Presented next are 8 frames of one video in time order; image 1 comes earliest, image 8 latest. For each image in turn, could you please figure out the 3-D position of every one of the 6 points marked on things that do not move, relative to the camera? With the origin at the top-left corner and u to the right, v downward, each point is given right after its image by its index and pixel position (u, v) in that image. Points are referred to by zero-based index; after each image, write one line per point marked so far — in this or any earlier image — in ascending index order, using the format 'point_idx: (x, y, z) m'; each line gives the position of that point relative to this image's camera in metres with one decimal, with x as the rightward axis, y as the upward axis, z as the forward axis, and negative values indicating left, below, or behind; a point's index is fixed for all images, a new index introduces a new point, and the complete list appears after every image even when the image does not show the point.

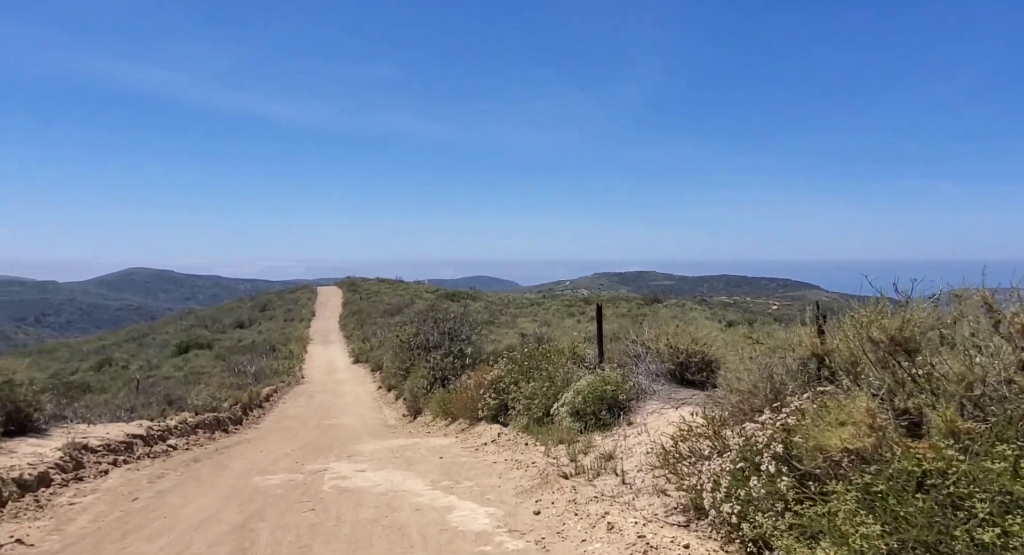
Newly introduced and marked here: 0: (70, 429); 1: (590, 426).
0: (-6.9, -2.4, +12.5) m
1: (+1.0, -1.8, +9.7) m
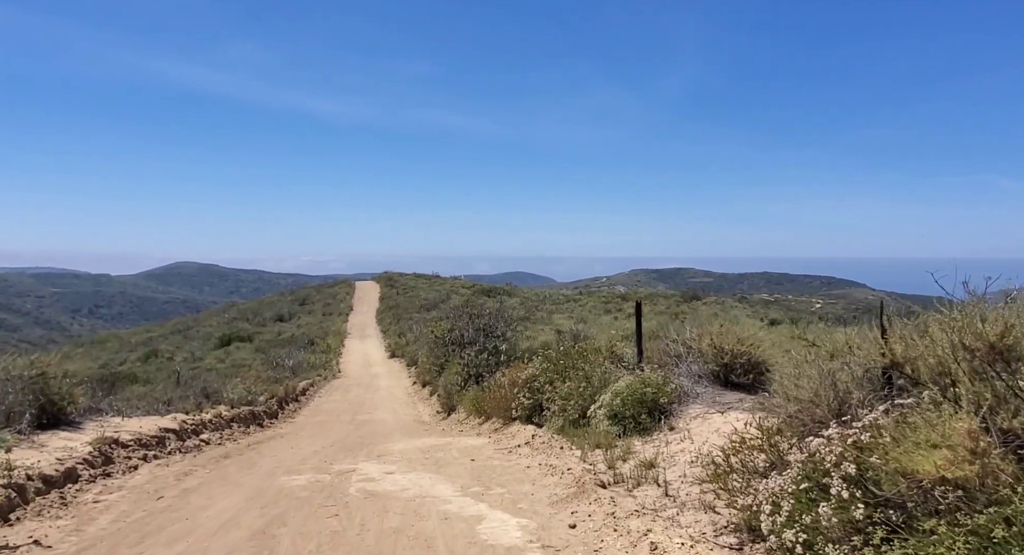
0: (-6.4, -2.3, +12.4) m
1: (+1.4, -1.8, +9.2) m
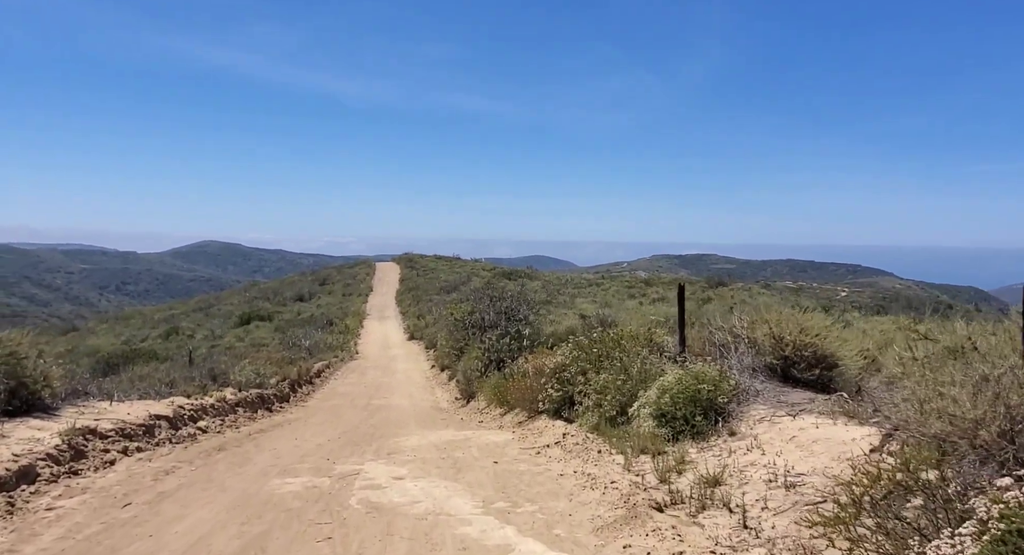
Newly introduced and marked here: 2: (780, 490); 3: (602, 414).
0: (-6.0, -1.8, +11.2) m
1: (+1.7, -1.6, +7.9) m
2: (+1.9, -1.5, +5.5) m
3: (+1.1, -1.7, +10.0) m
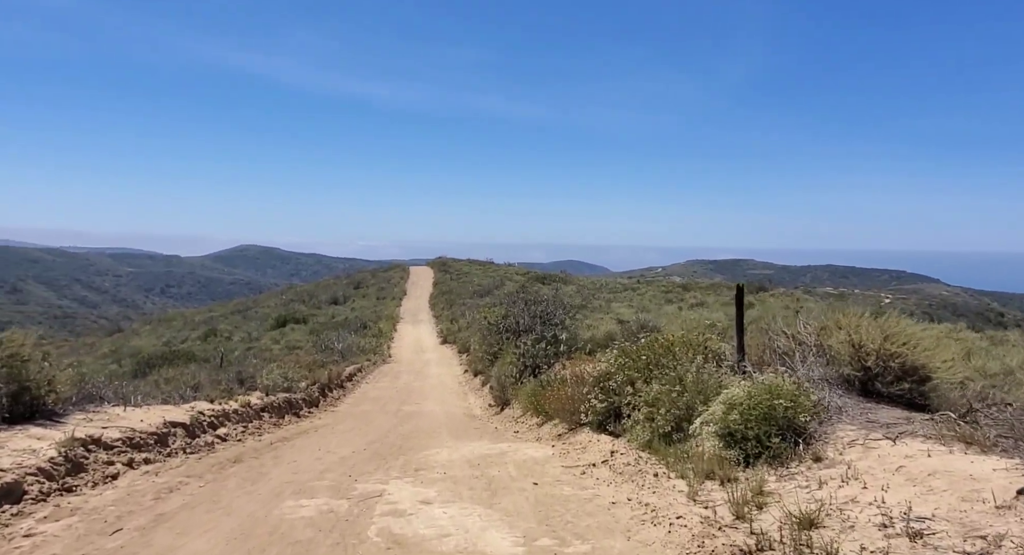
0: (-5.5, -1.8, +10.4) m
1: (+2.1, -1.5, +6.8) m
2: (+2.1, -1.4, +4.4) m
3: (+1.6, -1.7, +8.9) m
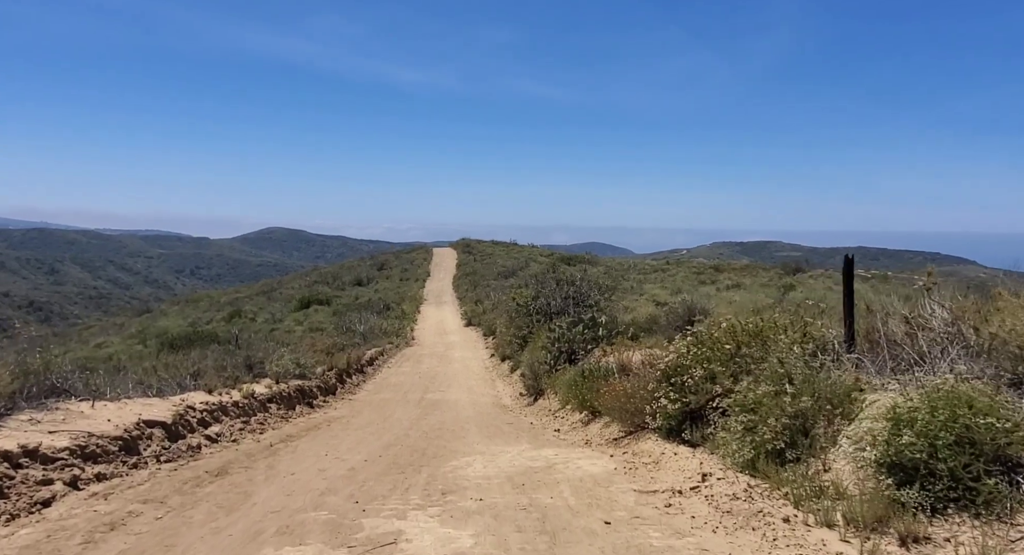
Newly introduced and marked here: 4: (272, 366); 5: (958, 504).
0: (-4.9, -1.4, +8.5) m
1: (+2.5, -1.3, +4.6) m
2: (+2.5, -1.3, +2.2) m
3: (+2.1, -1.4, +6.7) m
4: (-5.4, -2.0, +17.8) m
5: (+2.6, -1.3, +4.5) m
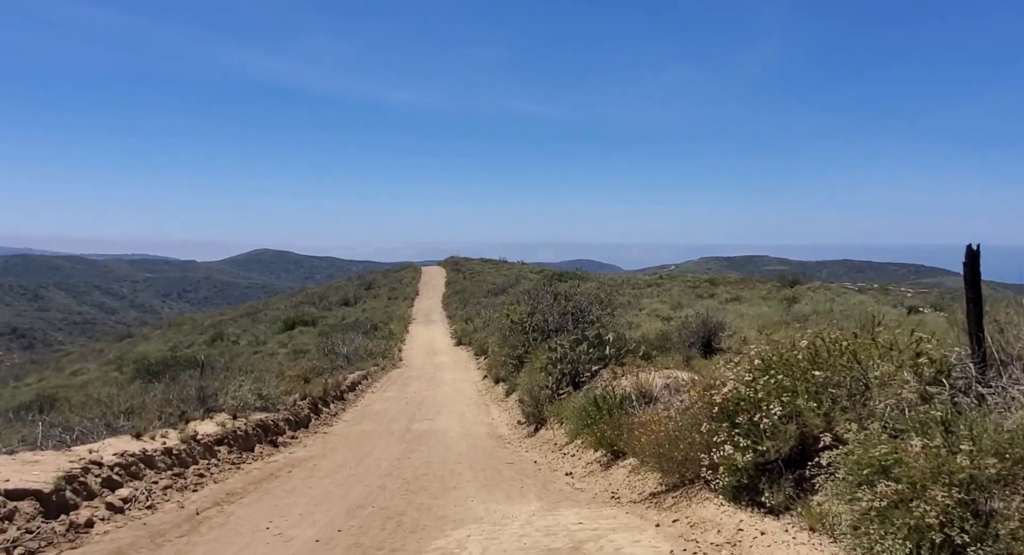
0: (-4.9, -1.6, +5.9) m
1: (+2.6, -1.2, +2.1) m
2: (+2.6, -1.1, -0.3) m
3: (+2.2, -1.4, +4.2) m
4: (-5.5, -2.3, +15.2) m
5: (+2.7, -1.2, +2.1) m
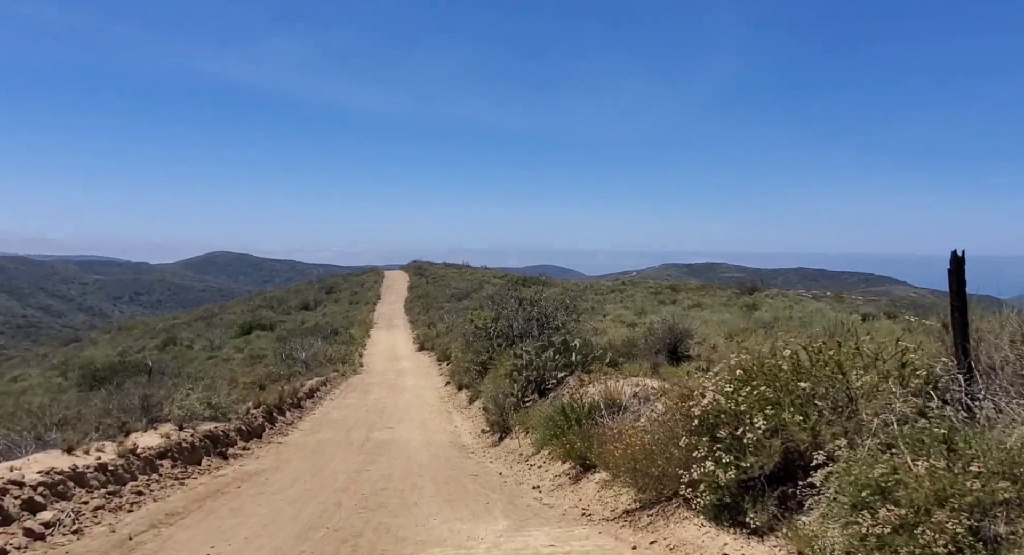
0: (-5.1, -1.5, +5.1) m
1: (+2.6, -1.2, +1.7) m
2: (+2.7, -1.1, -0.7) m
3: (+2.1, -1.4, +3.8) m
4: (-6.1, -2.4, +14.4) m
5: (+2.6, -1.2, +1.7) m
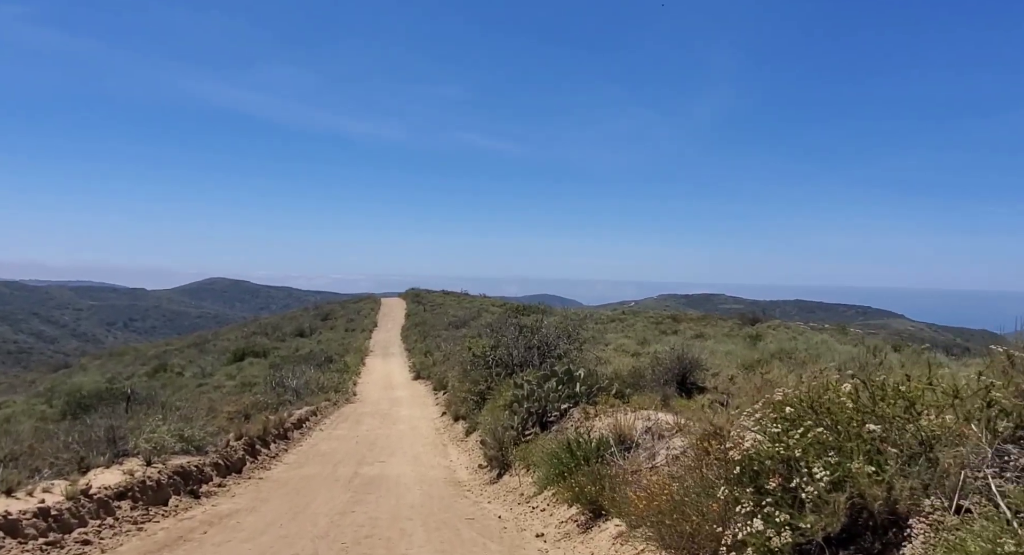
0: (-5.0, -1.5, +4.0) m
1: (+2.6, -1.2, +0.6) m
2: (+2.8, -1.0, -1.8) m
3: (+2.1, -1.4, +2.7) m
4: (-6.1, -2.7, +13.2) m
5: (+2.7, -1.1, +0.5) m
